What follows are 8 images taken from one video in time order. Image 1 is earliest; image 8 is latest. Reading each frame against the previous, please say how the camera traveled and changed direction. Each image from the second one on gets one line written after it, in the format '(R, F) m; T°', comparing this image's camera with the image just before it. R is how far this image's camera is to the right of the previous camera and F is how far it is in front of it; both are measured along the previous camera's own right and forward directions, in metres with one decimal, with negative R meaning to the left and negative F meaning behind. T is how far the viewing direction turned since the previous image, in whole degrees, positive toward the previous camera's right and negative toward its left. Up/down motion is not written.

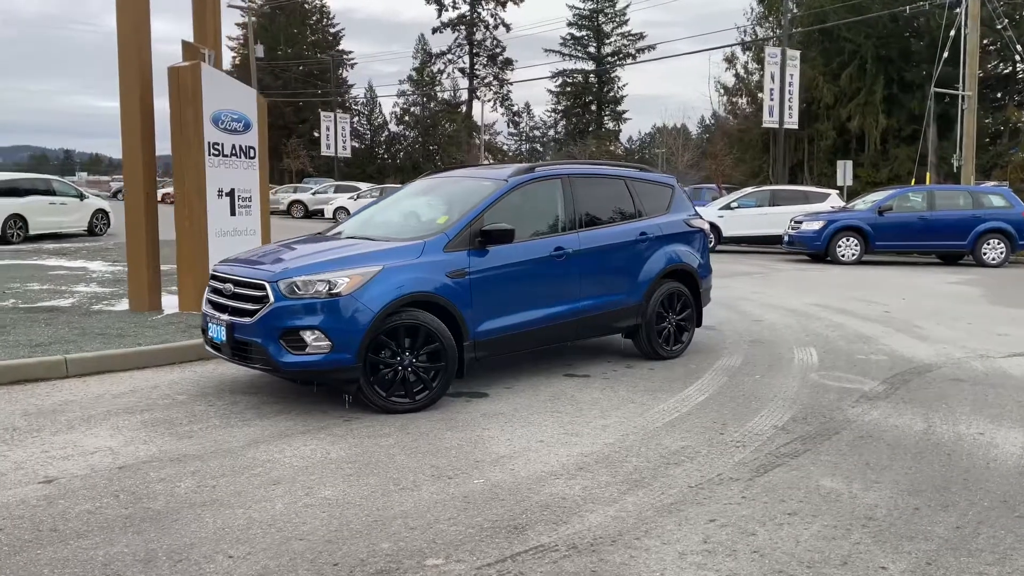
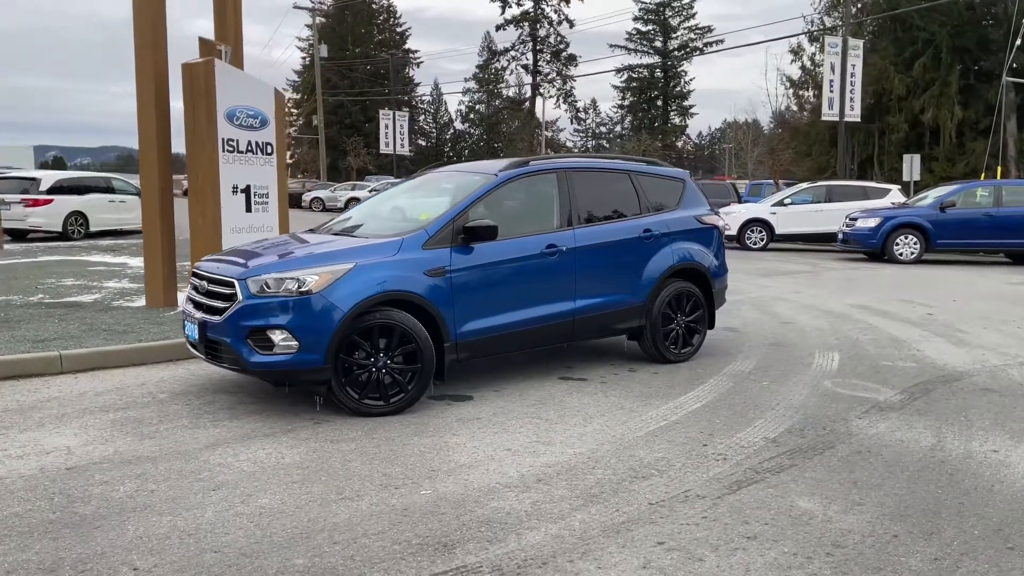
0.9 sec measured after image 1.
(+0.6, +0.3) m; -5°
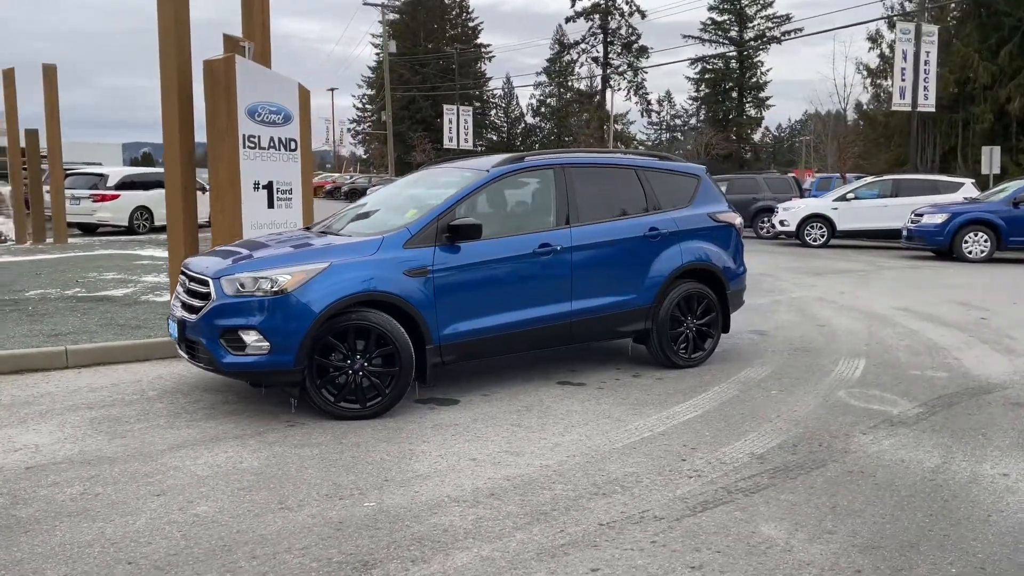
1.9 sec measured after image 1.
(+0.6, +0.3) m; -5°
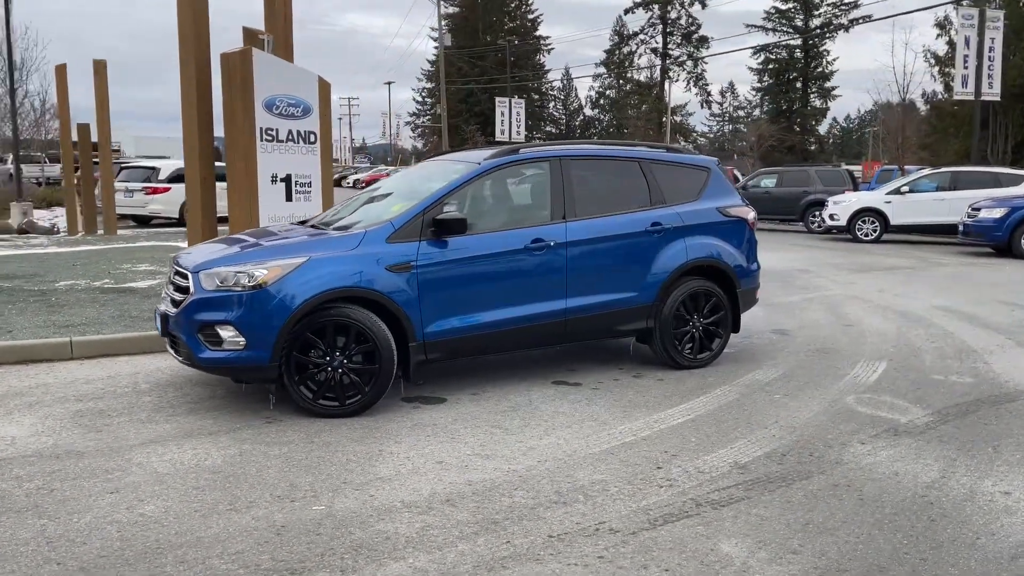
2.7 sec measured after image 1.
(+0.5, +0.2) m; -4°
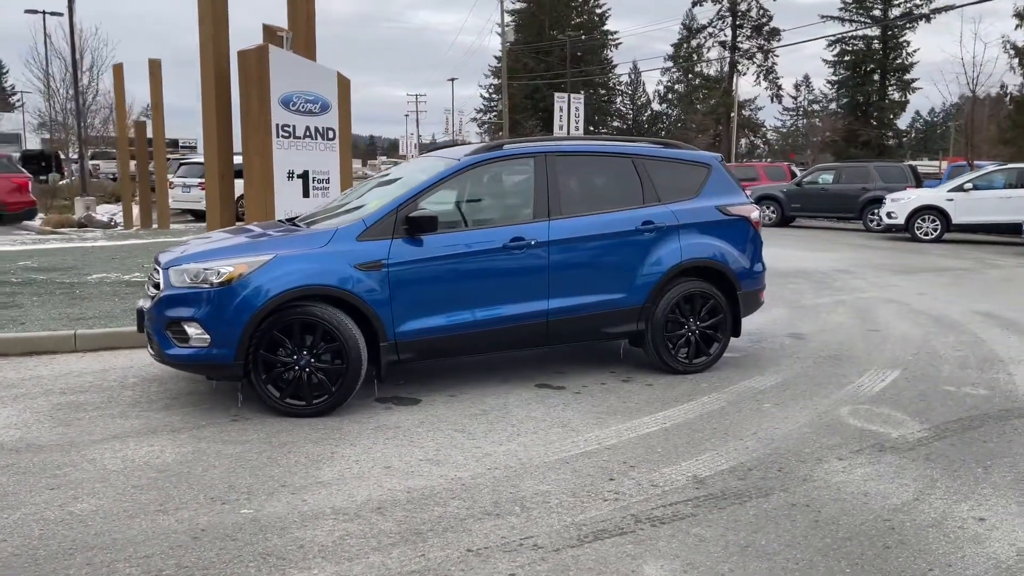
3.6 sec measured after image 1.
(+0.6, +0.2) m; -5°
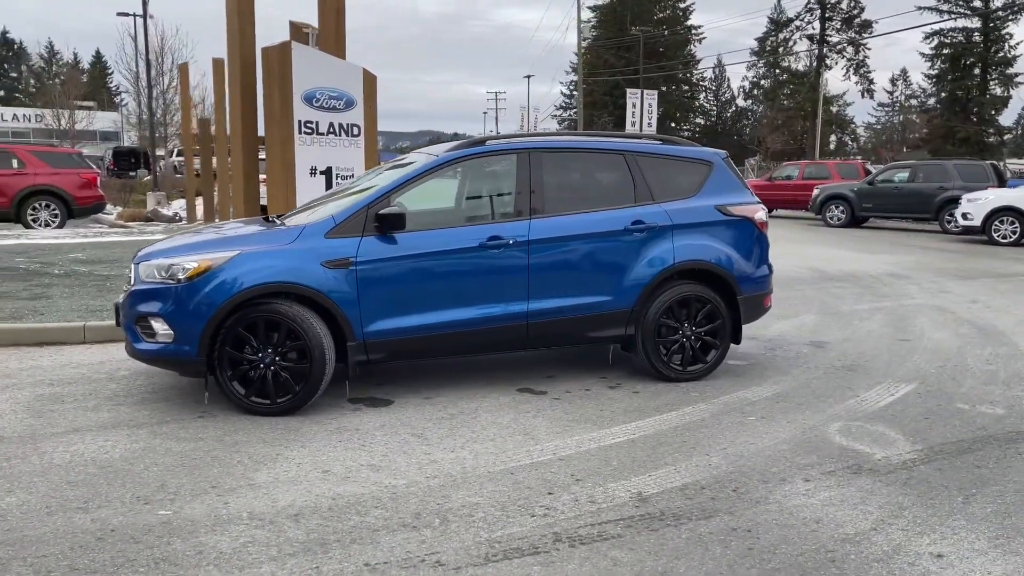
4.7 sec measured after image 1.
(+0.7, +0.2) m; -6°
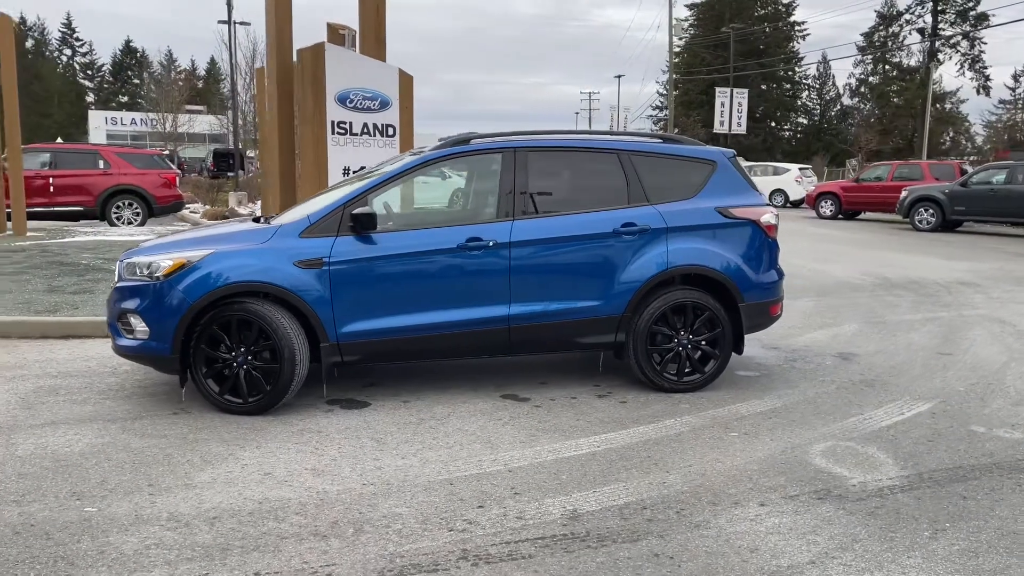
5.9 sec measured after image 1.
(+0.7, +0.2) m; -7°
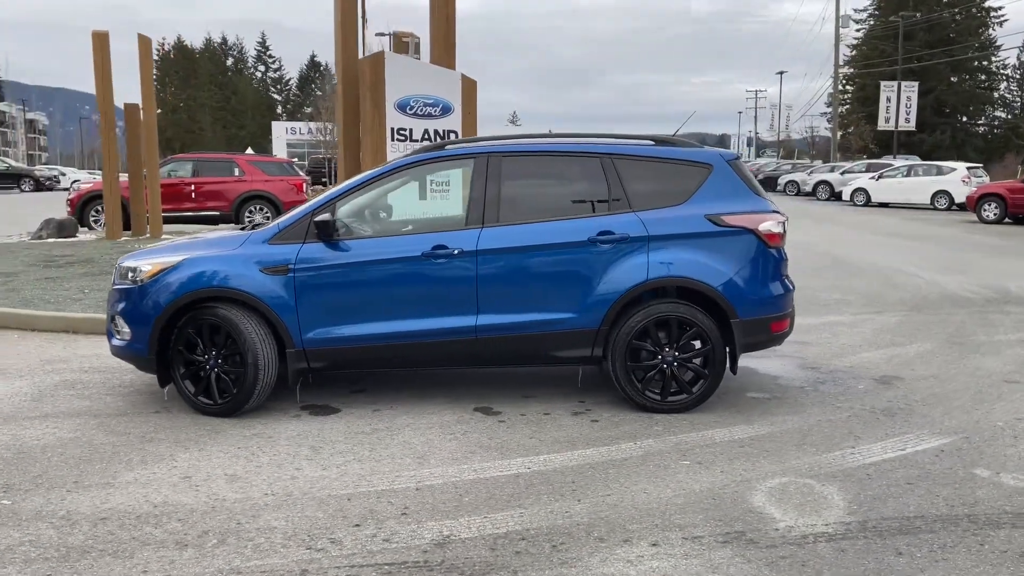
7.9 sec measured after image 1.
(+1.2, +0.3) m; -11°
